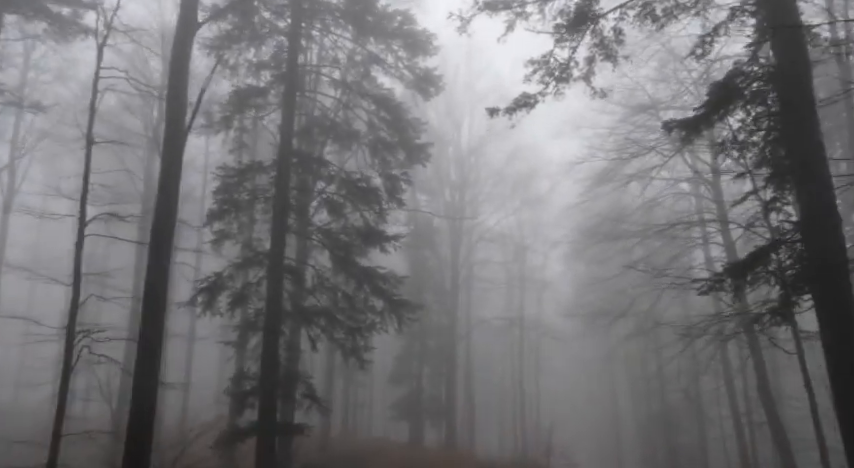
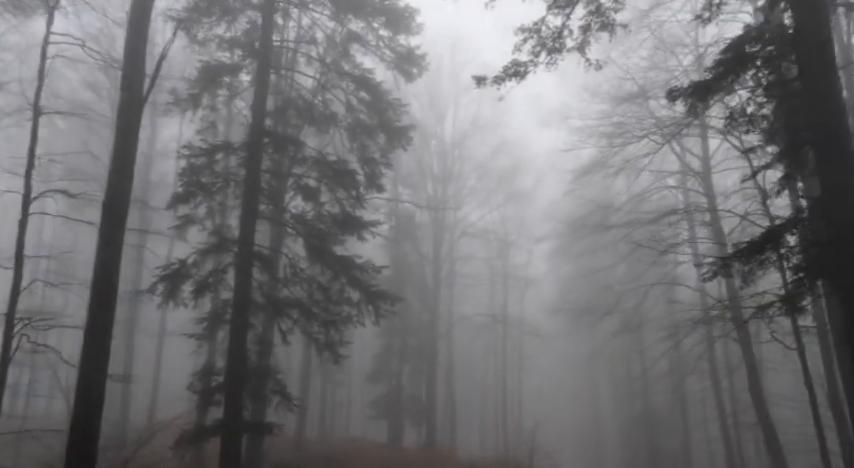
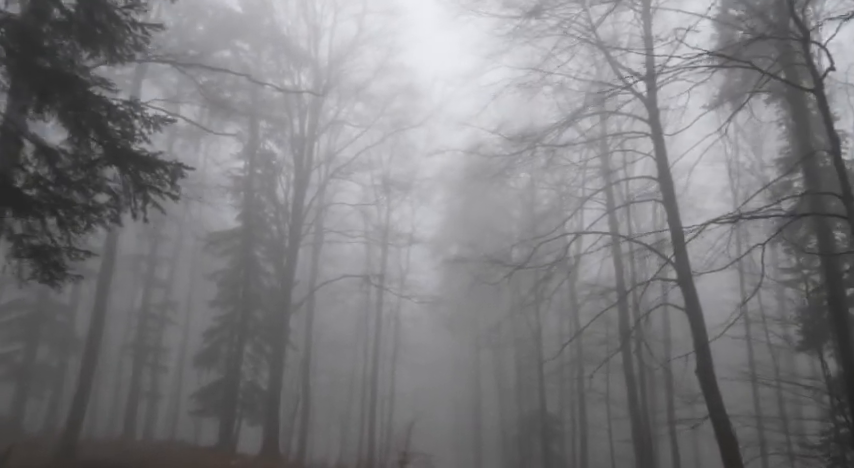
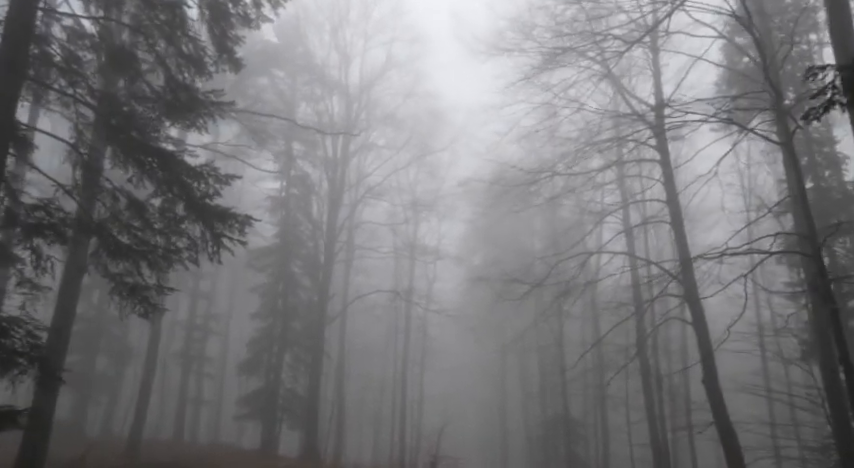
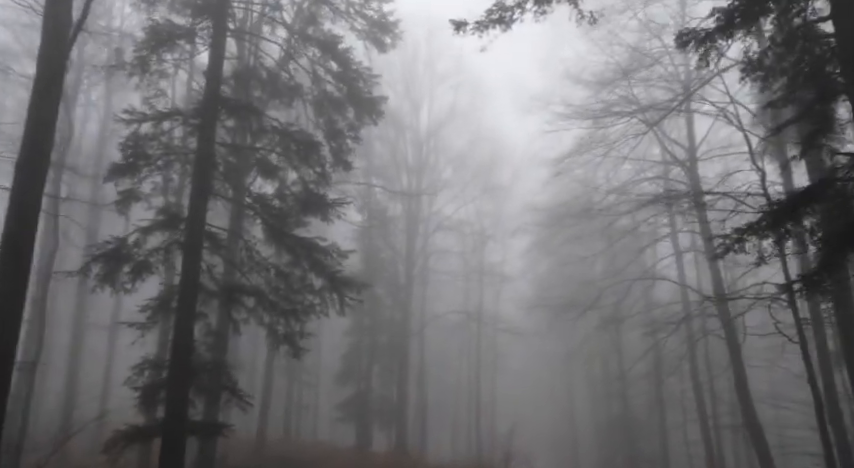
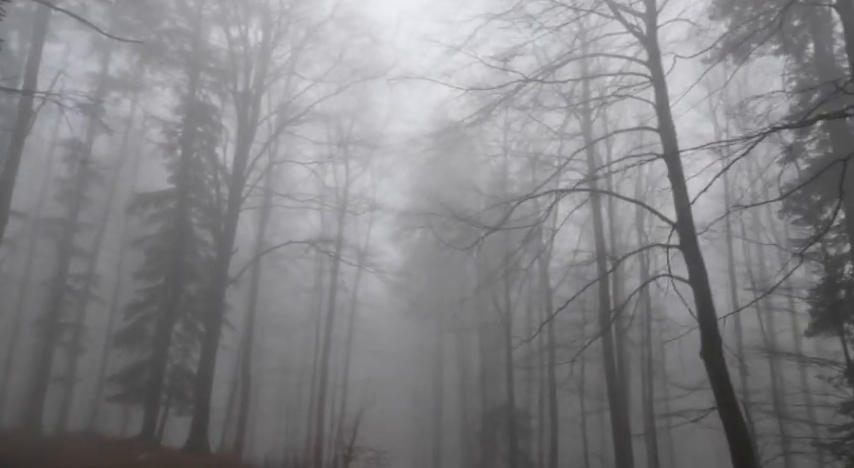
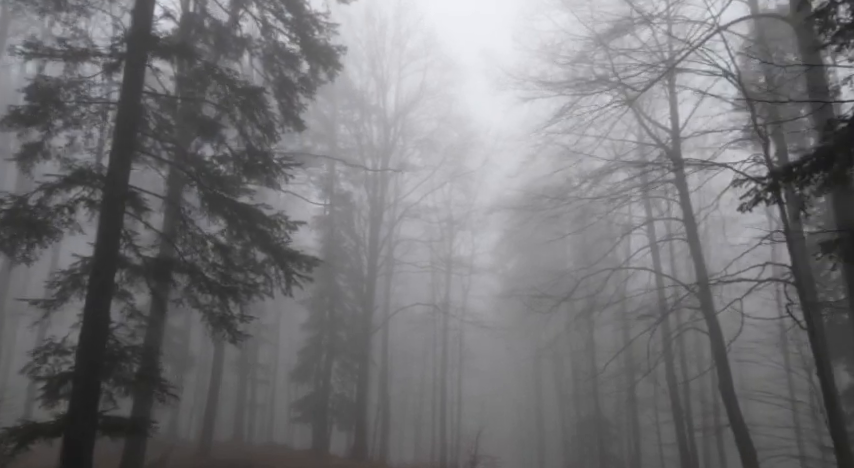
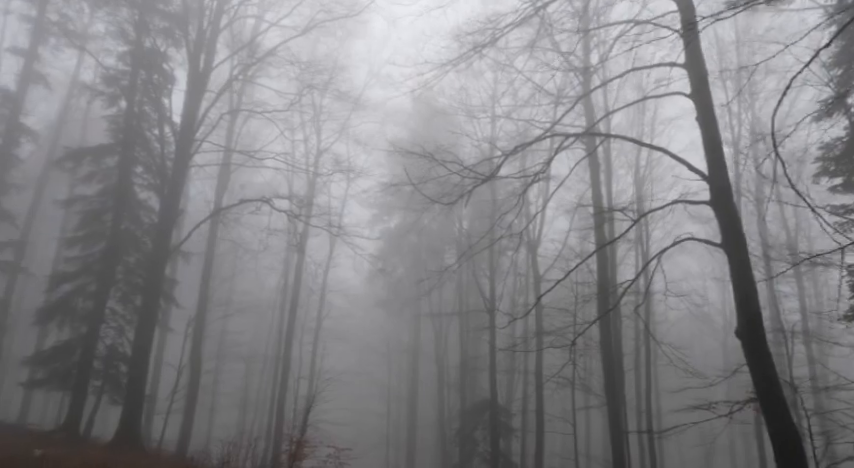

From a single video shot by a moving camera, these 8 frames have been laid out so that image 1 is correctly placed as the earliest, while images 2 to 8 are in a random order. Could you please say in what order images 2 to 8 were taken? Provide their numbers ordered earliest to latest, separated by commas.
2, 5, 7, 4, 3, 6, 8
